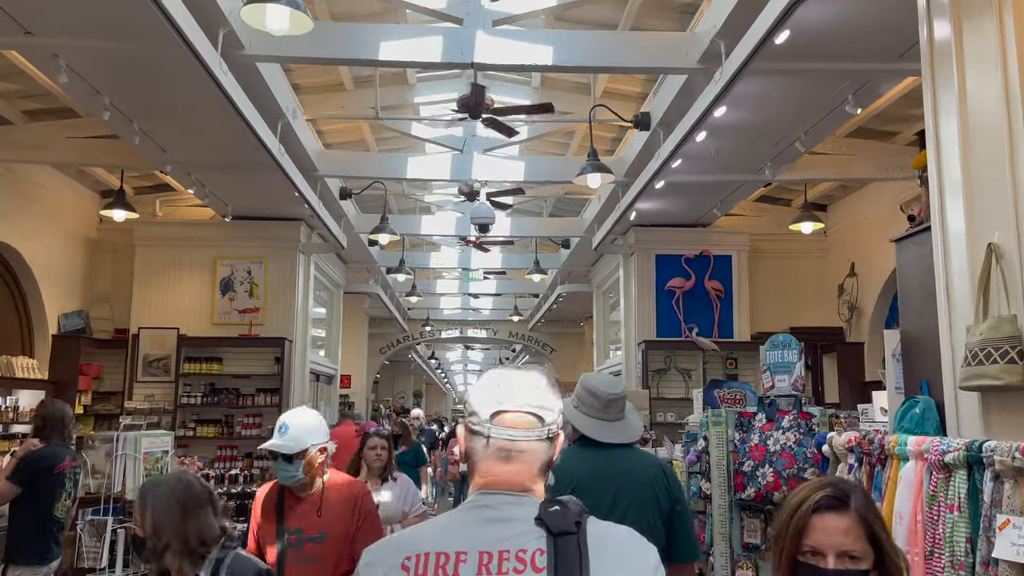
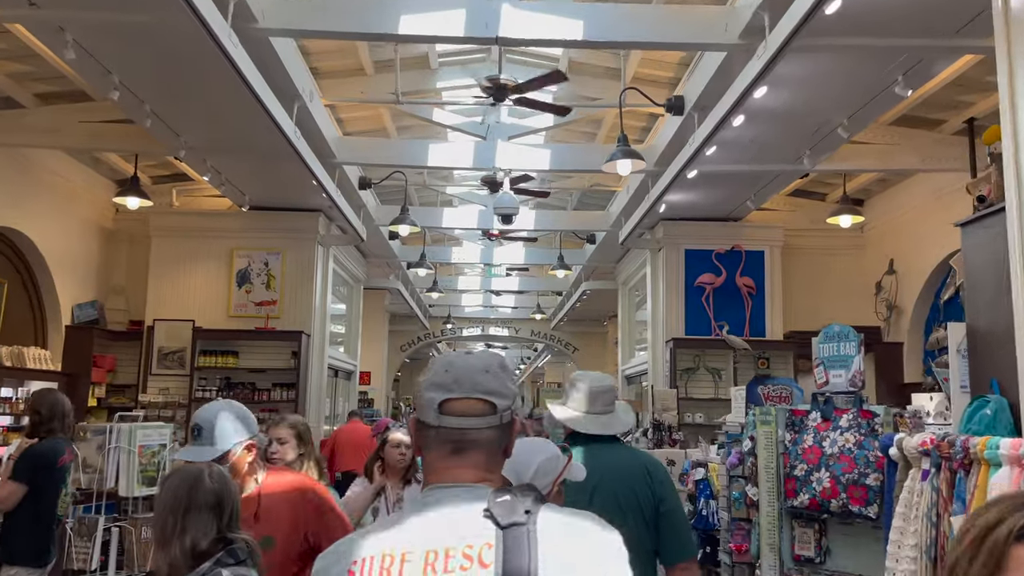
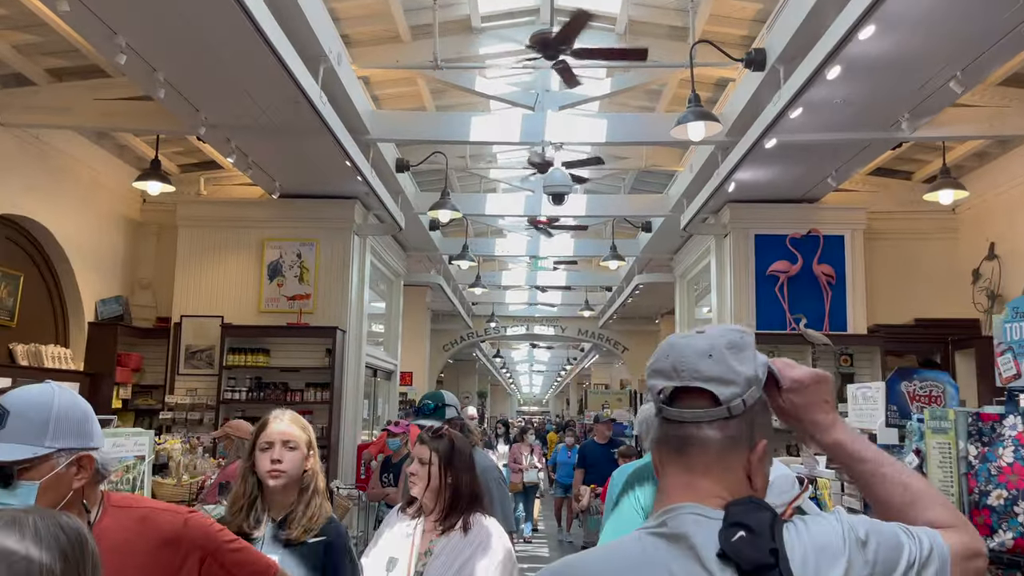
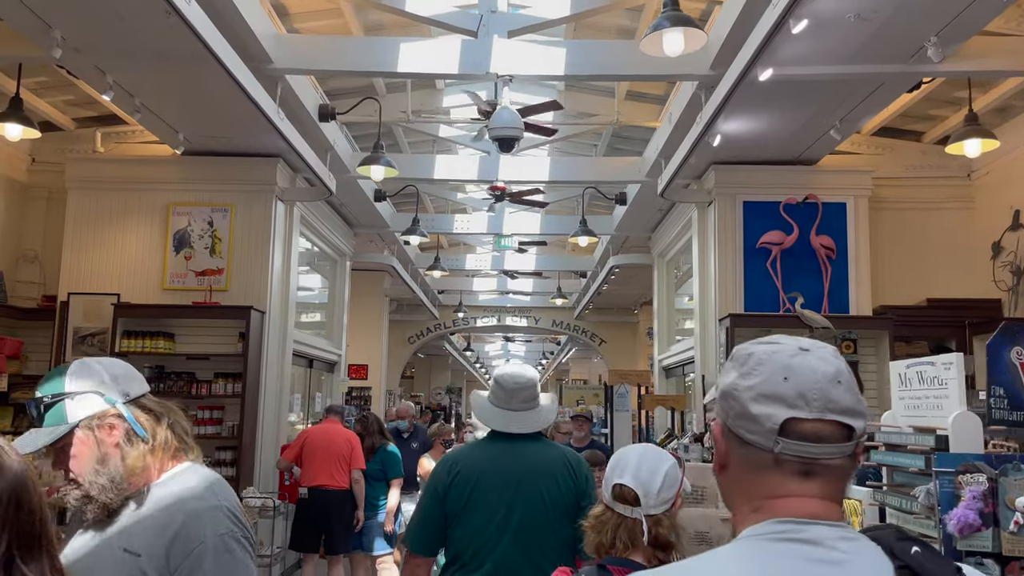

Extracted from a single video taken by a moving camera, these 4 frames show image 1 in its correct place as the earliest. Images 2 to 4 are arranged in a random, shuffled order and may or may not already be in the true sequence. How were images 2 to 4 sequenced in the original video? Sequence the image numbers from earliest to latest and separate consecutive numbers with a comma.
2, 3, 4
